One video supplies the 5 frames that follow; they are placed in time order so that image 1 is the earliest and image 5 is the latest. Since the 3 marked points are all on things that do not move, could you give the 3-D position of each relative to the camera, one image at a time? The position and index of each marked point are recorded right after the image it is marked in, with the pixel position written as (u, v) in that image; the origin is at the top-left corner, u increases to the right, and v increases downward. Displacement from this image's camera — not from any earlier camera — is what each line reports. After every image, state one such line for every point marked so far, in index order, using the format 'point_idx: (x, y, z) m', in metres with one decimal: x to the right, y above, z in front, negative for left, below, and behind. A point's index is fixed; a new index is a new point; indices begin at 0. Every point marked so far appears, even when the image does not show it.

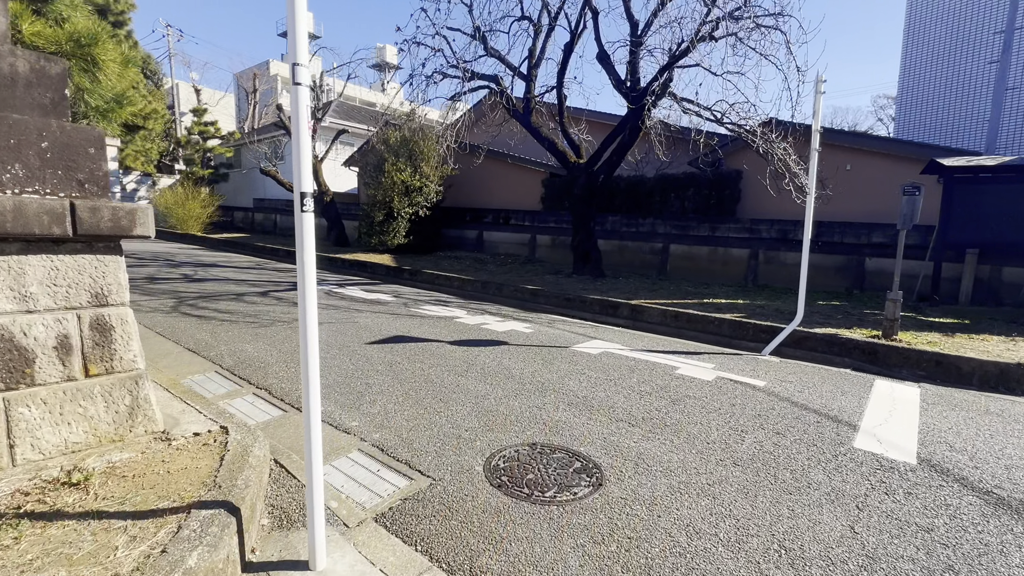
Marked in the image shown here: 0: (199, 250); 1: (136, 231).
0: (-9.1, +1.1, +14.7) m
1: (-2.0, +0.3, +2.7) m
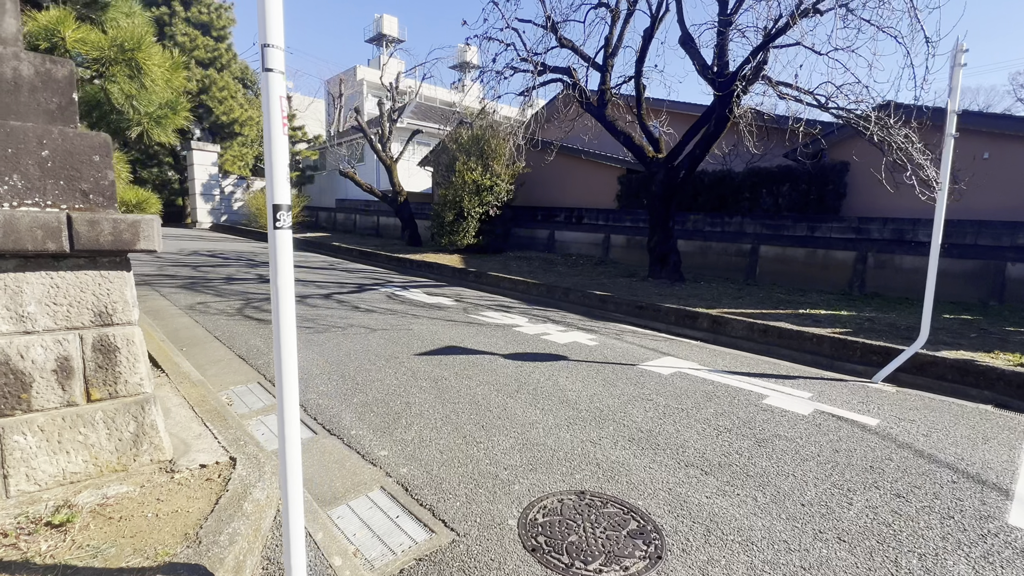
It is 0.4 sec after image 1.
0: (-7.0, +1.1, +15.4) m
1: (-1.8, +0.2, +2.5) m
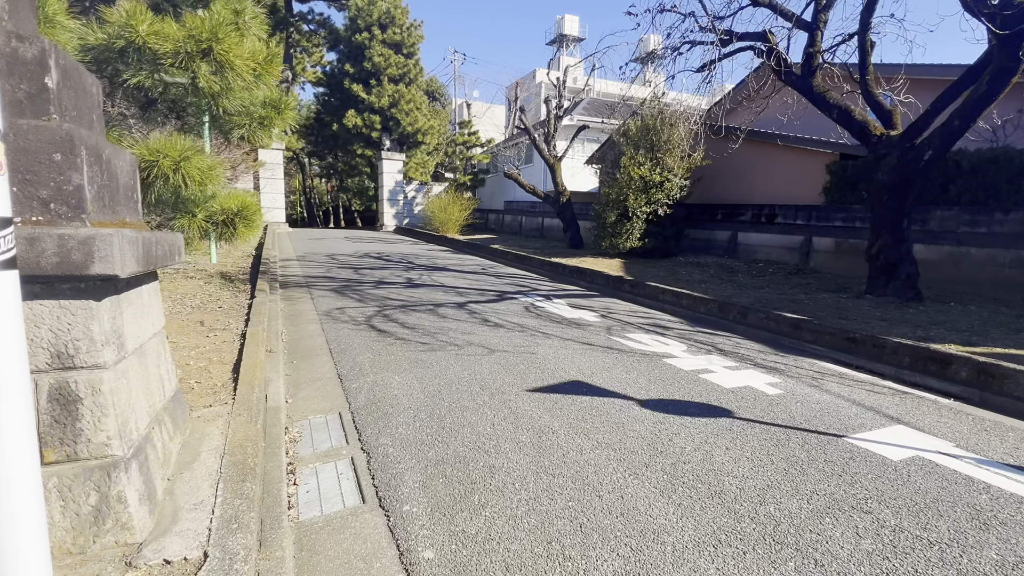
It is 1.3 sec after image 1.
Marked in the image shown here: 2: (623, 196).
0: (-2.0, +1.1, +15.8) m
1: (-1.6, +0.1, +1.9) m
2: (+2.9, +2.4, +13.2) m
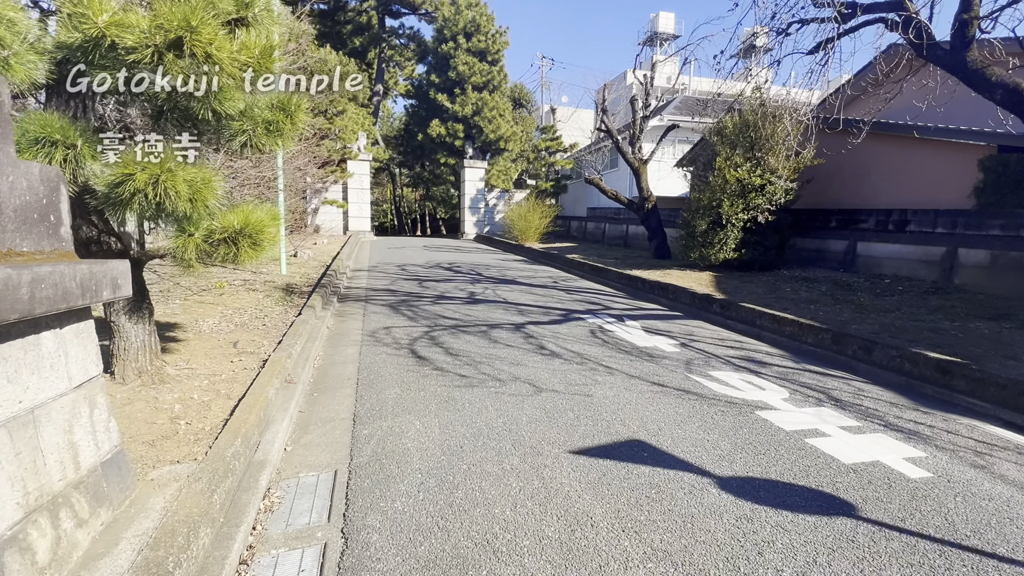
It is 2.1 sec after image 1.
0: (+0.3, +0.8, +15.1) m
1: (-1.7, -0.1, +1.3) m
2: (+4.7, +2.0, +11.7) m
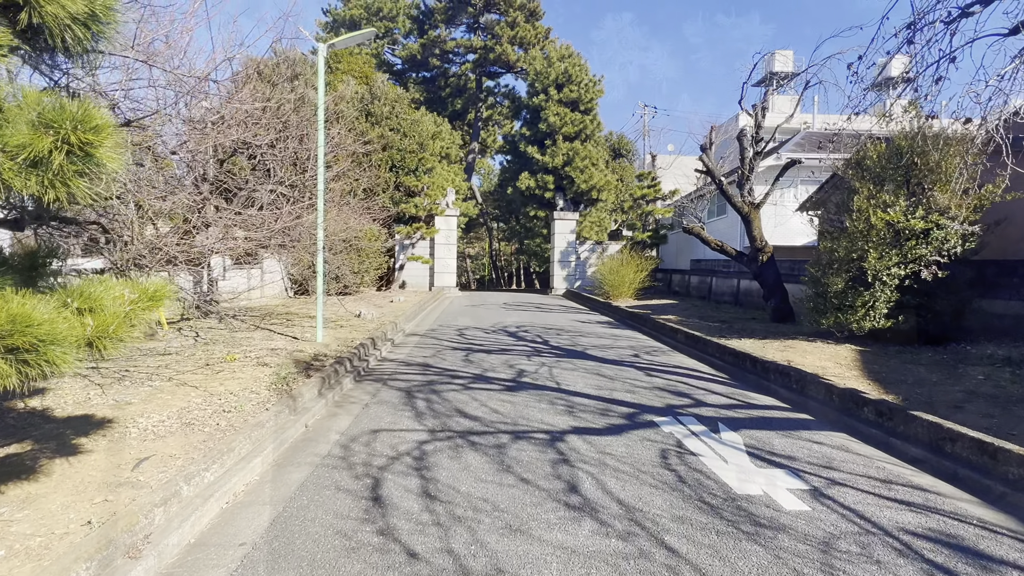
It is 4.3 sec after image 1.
0: (+2.3, -1.0, +12.8) m
1: (-2.5, -0.5, -0.2) m
2: (+5.9, +0.6, +8.8) m
